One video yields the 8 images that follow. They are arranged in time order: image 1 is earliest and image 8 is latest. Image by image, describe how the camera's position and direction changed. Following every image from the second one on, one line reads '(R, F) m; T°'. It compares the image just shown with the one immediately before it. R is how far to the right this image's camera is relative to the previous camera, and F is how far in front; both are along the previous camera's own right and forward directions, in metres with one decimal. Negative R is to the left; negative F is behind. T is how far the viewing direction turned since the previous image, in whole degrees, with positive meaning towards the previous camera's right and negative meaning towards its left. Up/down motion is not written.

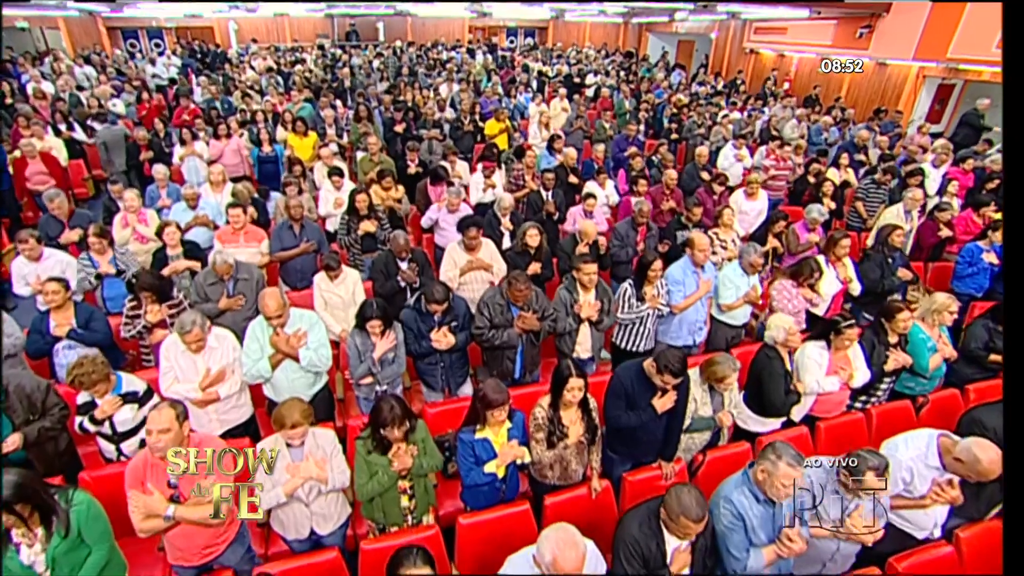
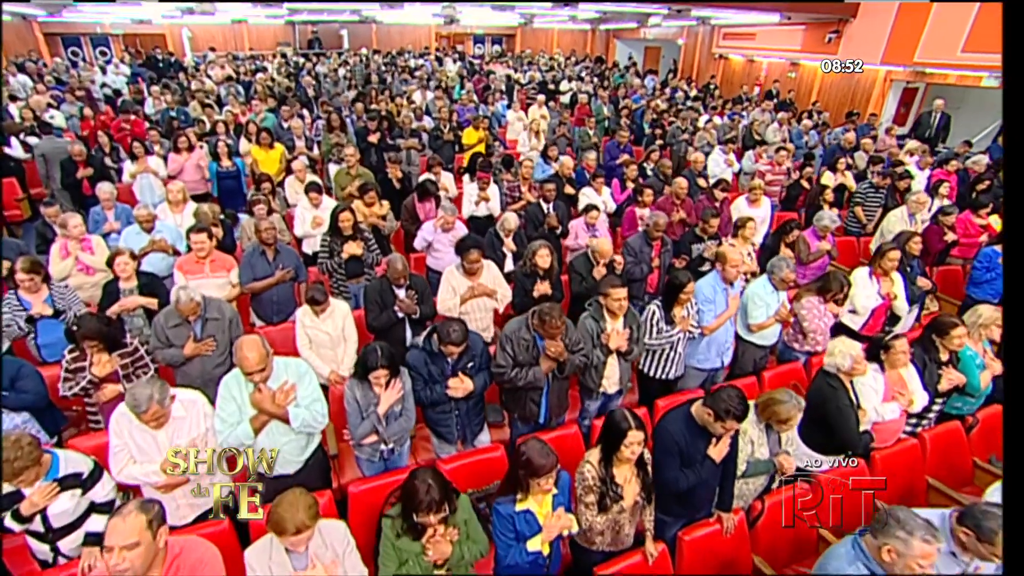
(-0.4, +0.5) m; +4°
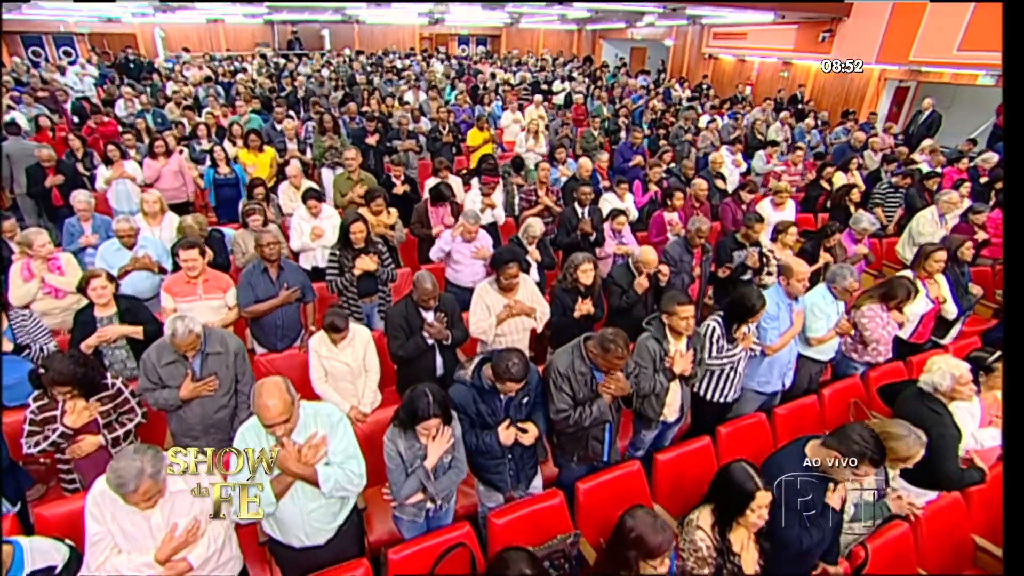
(-0.5, +0.5) m; +2°
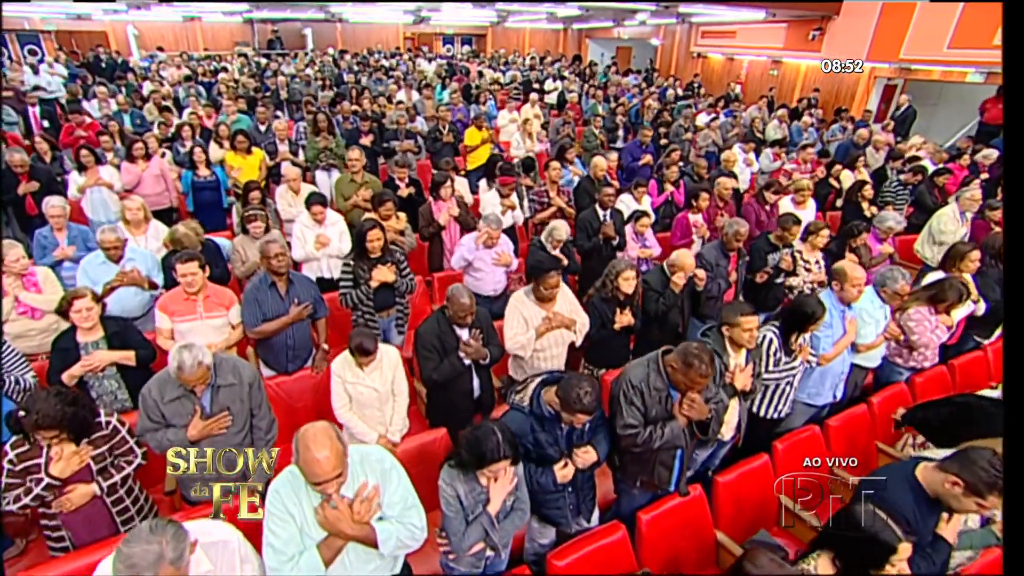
(-0.4, +0.3) m; +2°
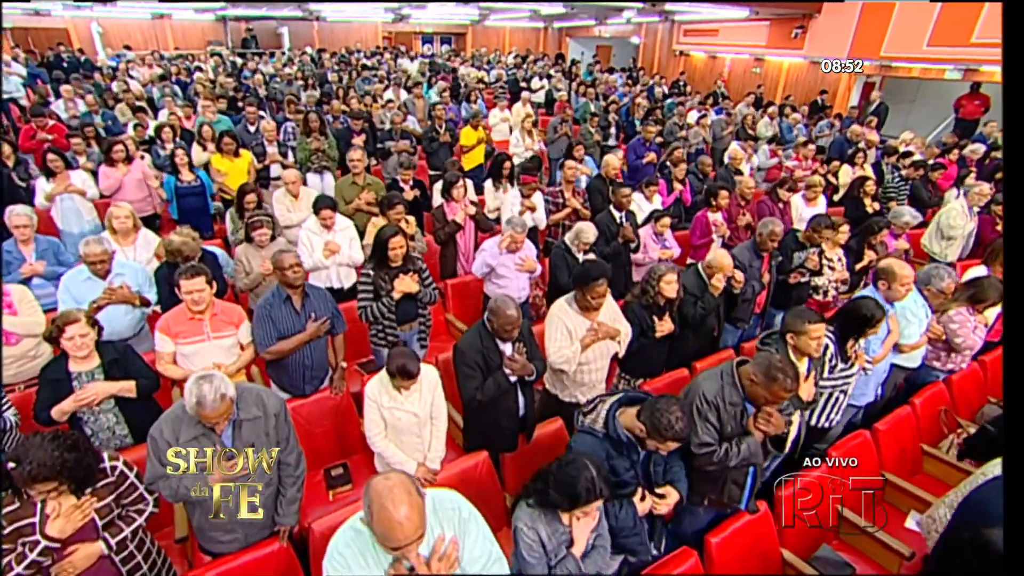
(-0.4, +0.3) m; +3°
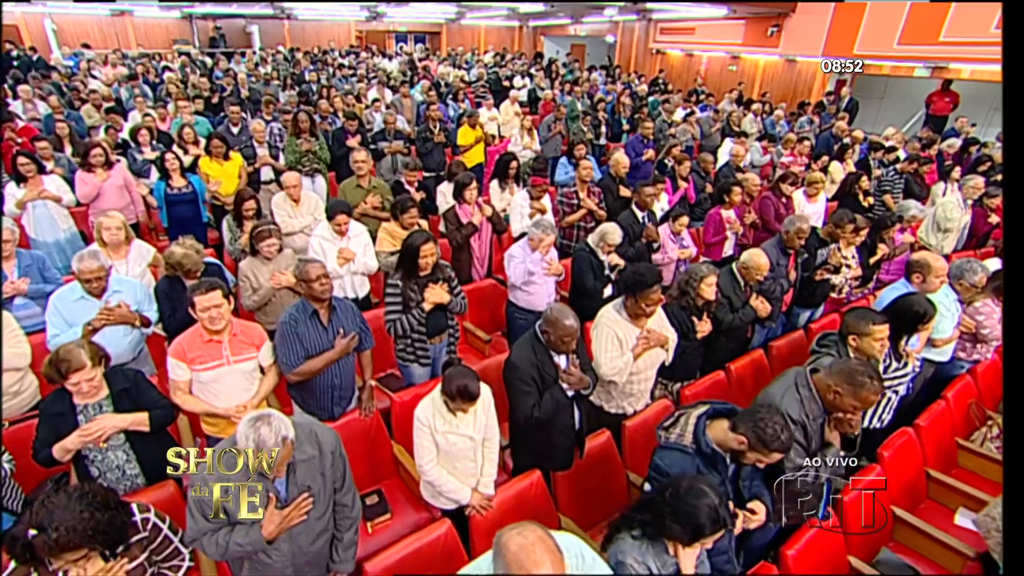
(-0.4, +0.2) m; +3°
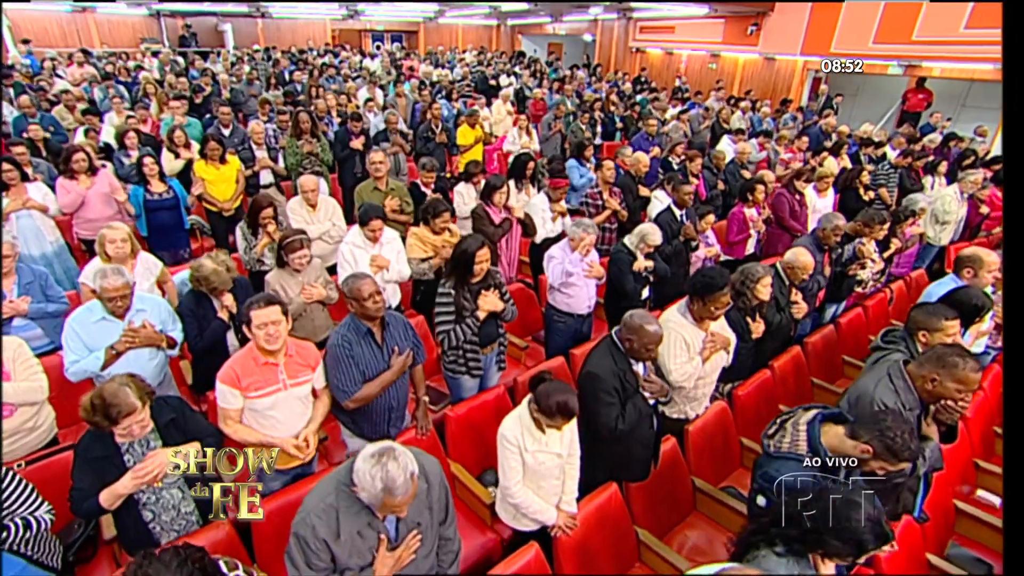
(-0.5, +0.2) m; +3°
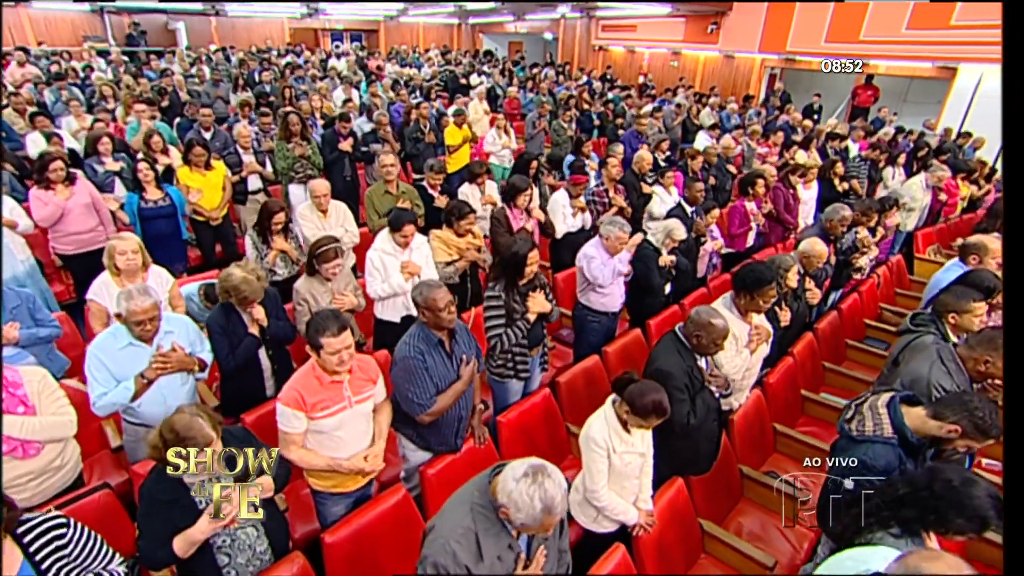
(-0.5, +0.1) m; +5°
